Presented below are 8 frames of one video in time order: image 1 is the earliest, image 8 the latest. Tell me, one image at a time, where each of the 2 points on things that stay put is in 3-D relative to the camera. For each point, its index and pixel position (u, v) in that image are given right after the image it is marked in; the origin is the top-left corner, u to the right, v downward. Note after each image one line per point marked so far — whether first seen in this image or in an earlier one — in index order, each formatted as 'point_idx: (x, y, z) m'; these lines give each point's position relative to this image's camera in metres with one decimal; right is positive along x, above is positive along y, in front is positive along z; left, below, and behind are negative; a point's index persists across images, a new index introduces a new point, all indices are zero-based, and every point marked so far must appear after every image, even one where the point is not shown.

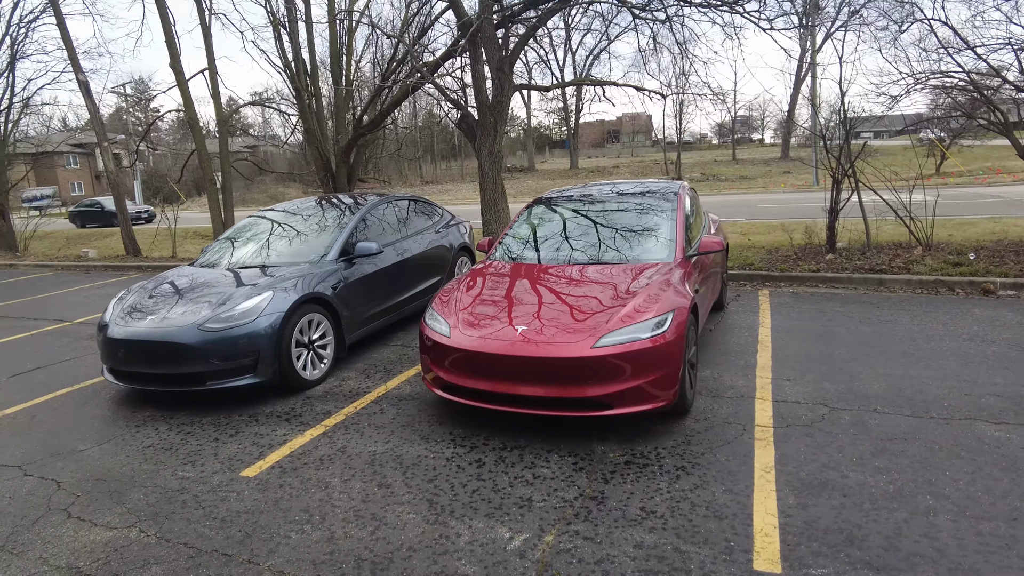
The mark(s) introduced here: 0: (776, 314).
0: (+2.5, -0.2, +5.9) m
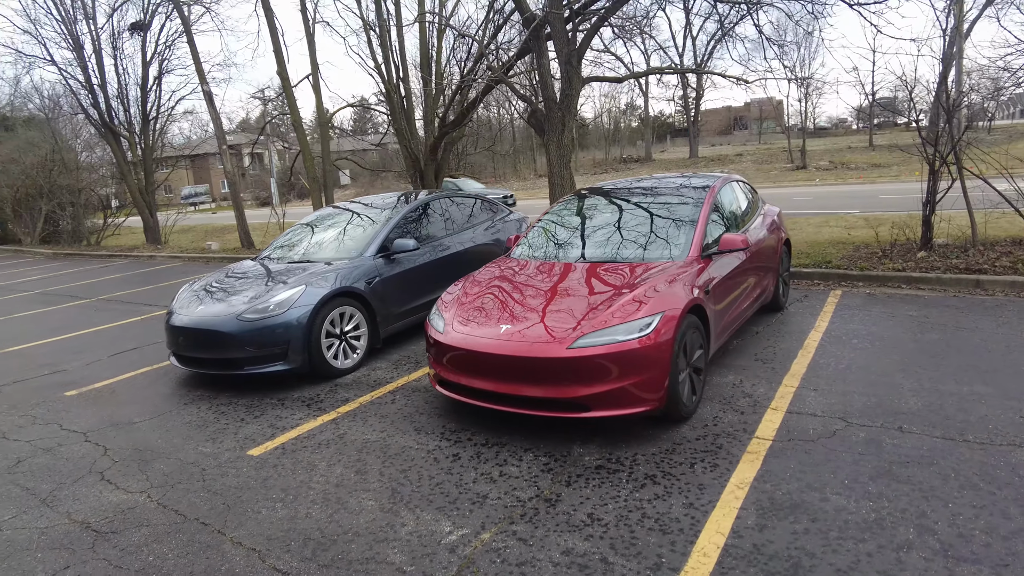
0: (+2.8, -0.2, +5.4) m
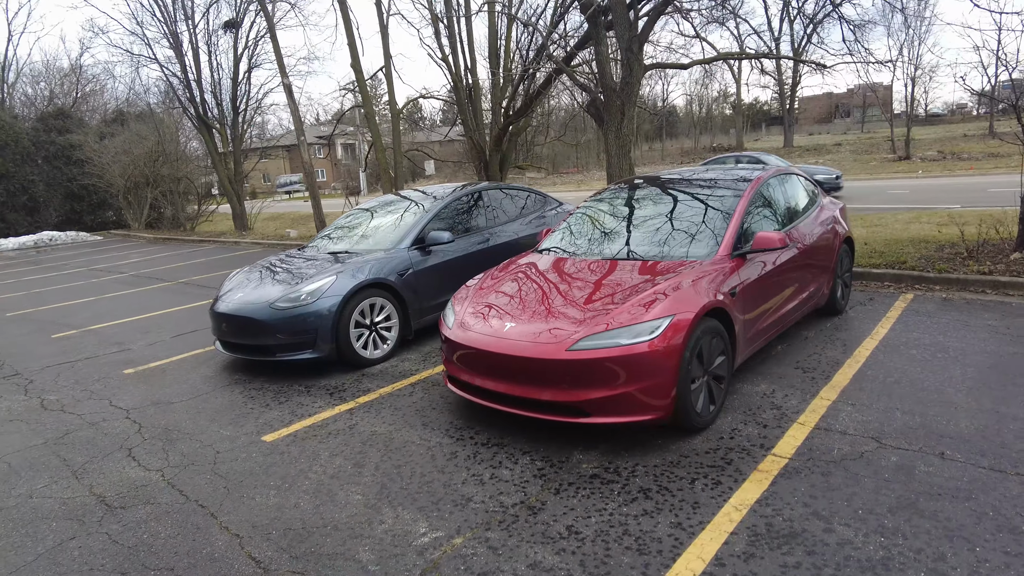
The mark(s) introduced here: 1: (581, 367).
0: (+3.1, -0.3, +4.9) m
1: (+0.3, -0.4, +3.1) m
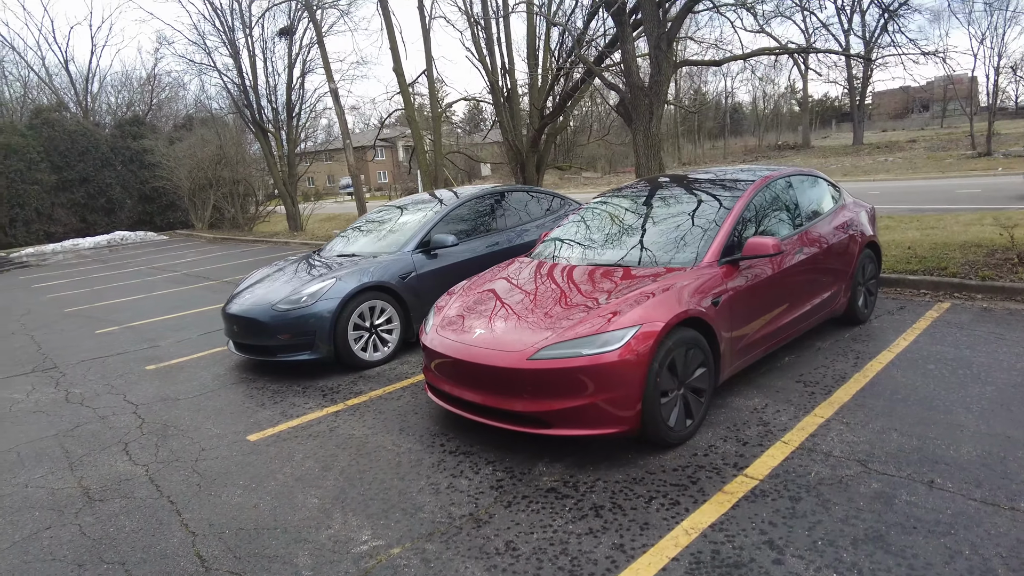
0: (+3.0, -0.3, +4.6) m
1: (+0.1, -0.4, +3.0) m
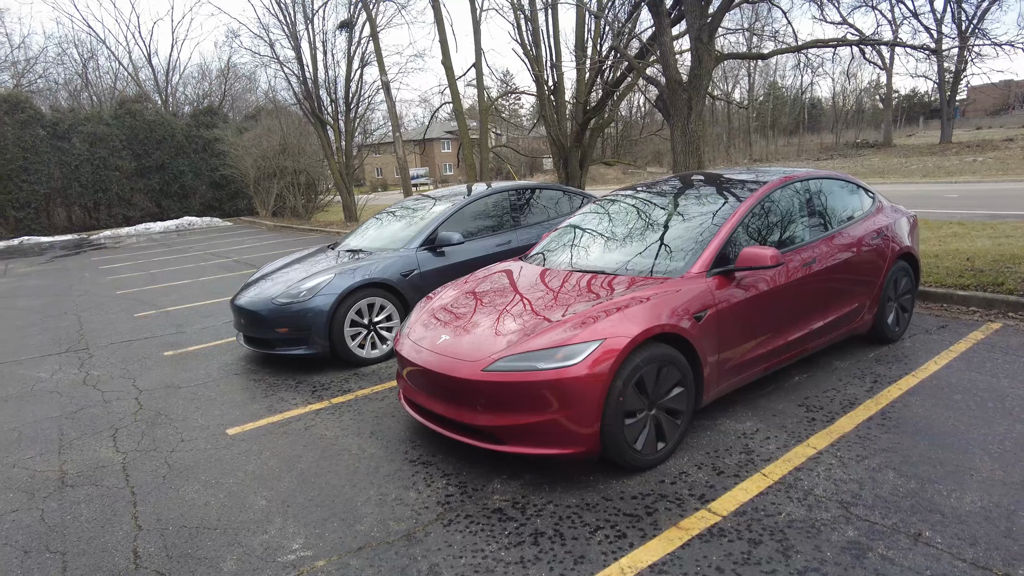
0: (+3.0, -0.5, +4.1) m
1: (-0.1, -0.5, +2.9) m
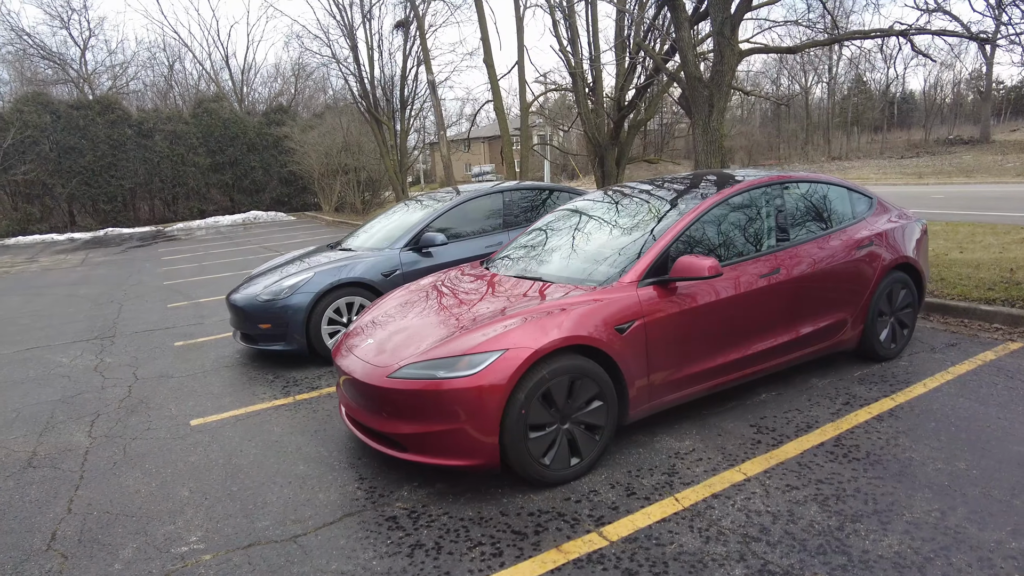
0: (+2.7, -0.6, +3.7) m
1: (-0.5, -0.5, +2.9) m
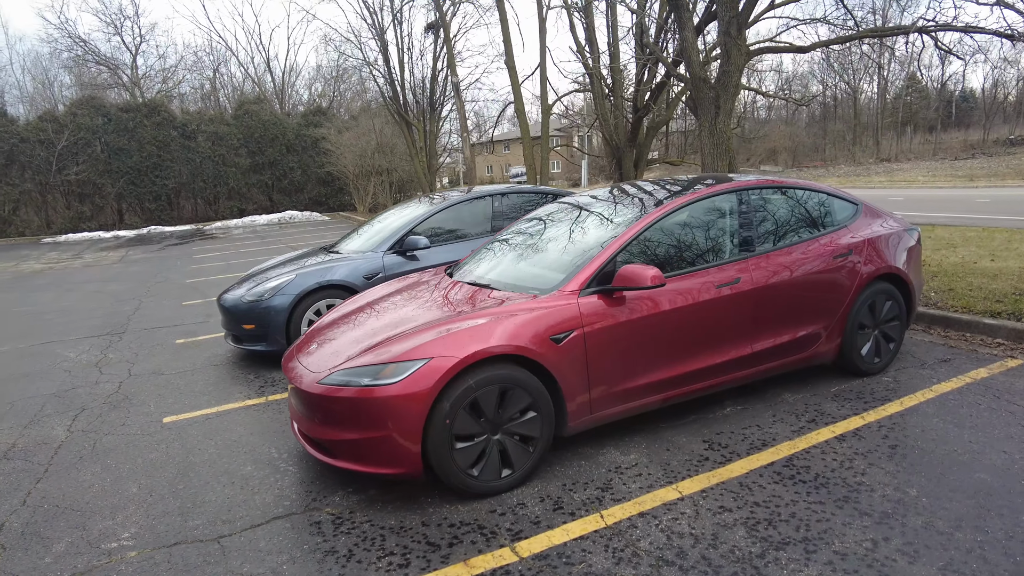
0: (+2.4, -0.6, +3.5) m
1: (-0.8, -0.5, +2.9) m
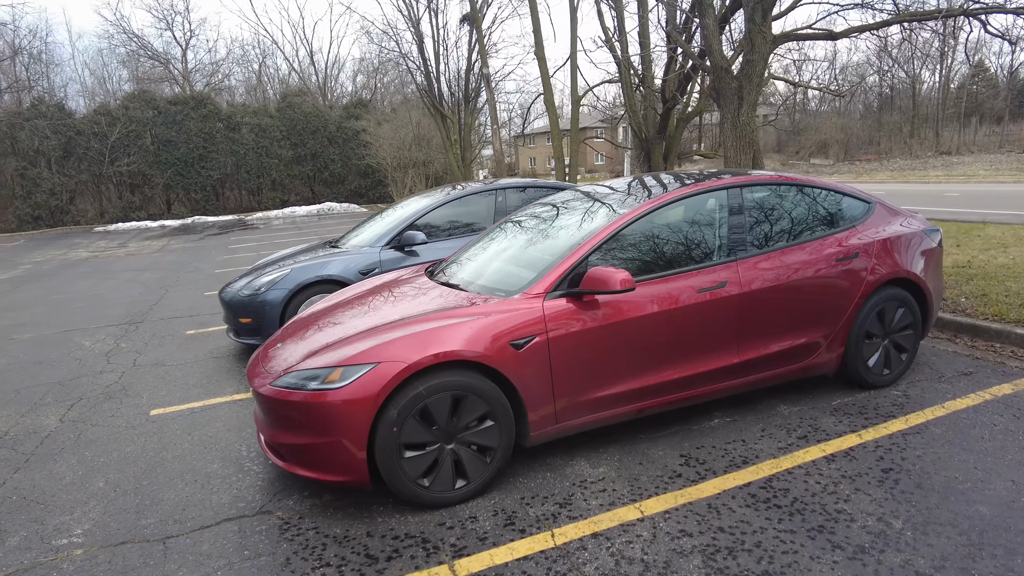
0: (+2.2, -0.7, +3.2) m
1: (-1.0, -0.5, +2.8) m
